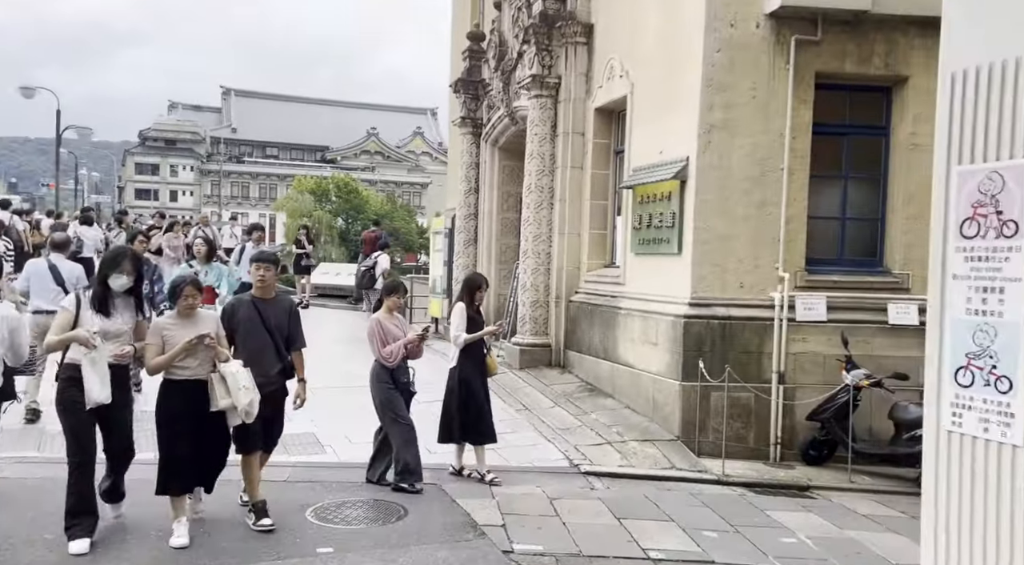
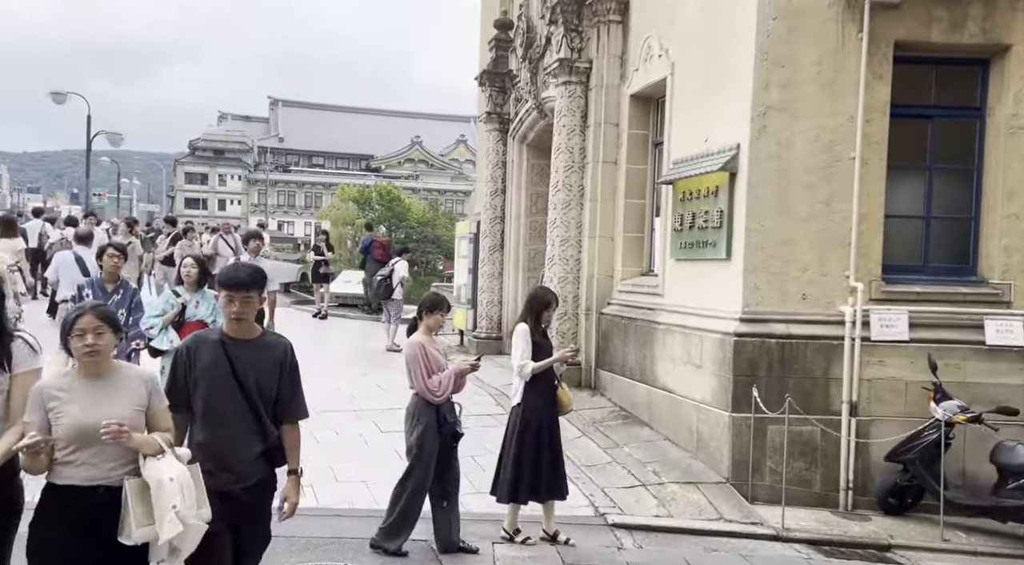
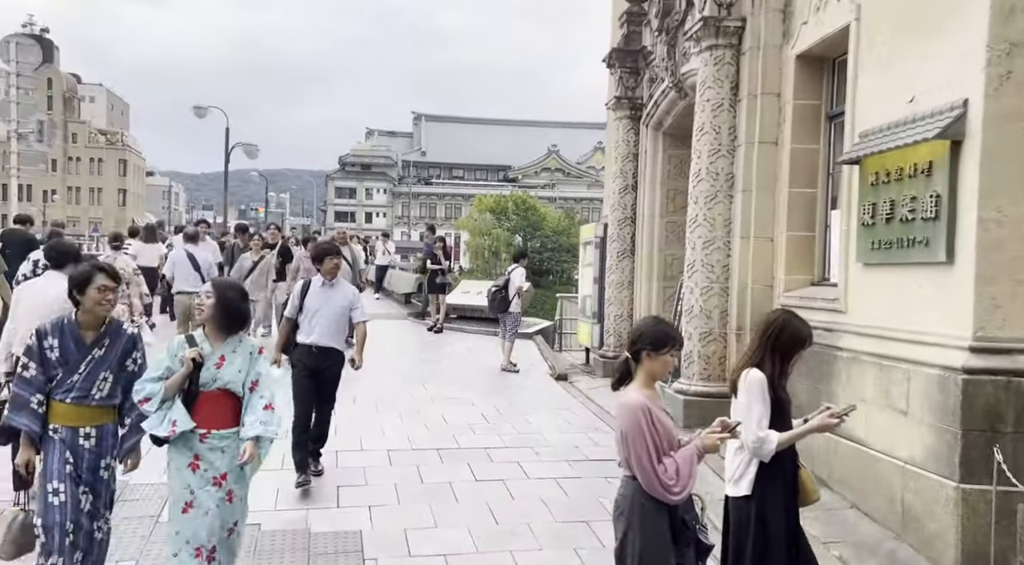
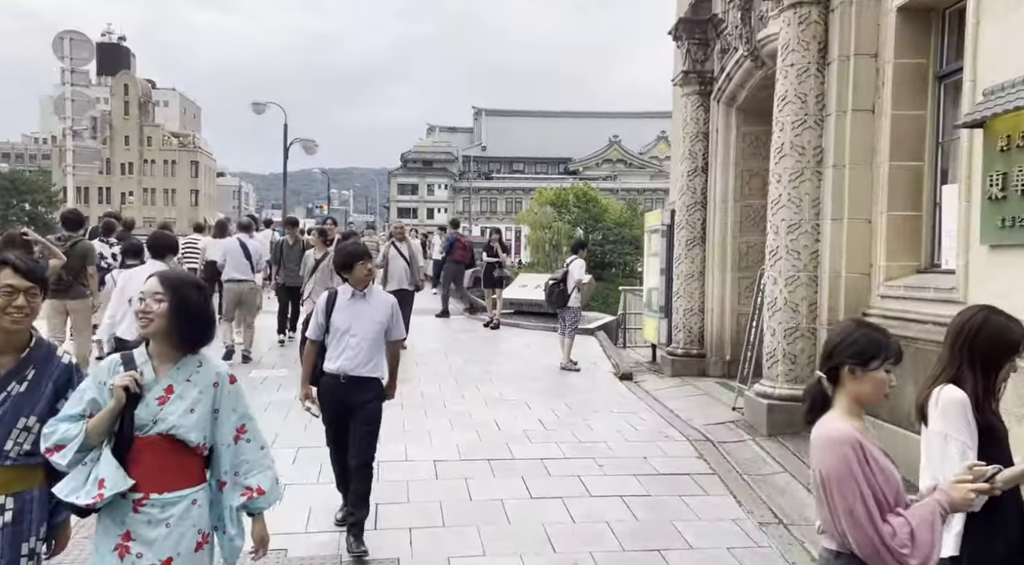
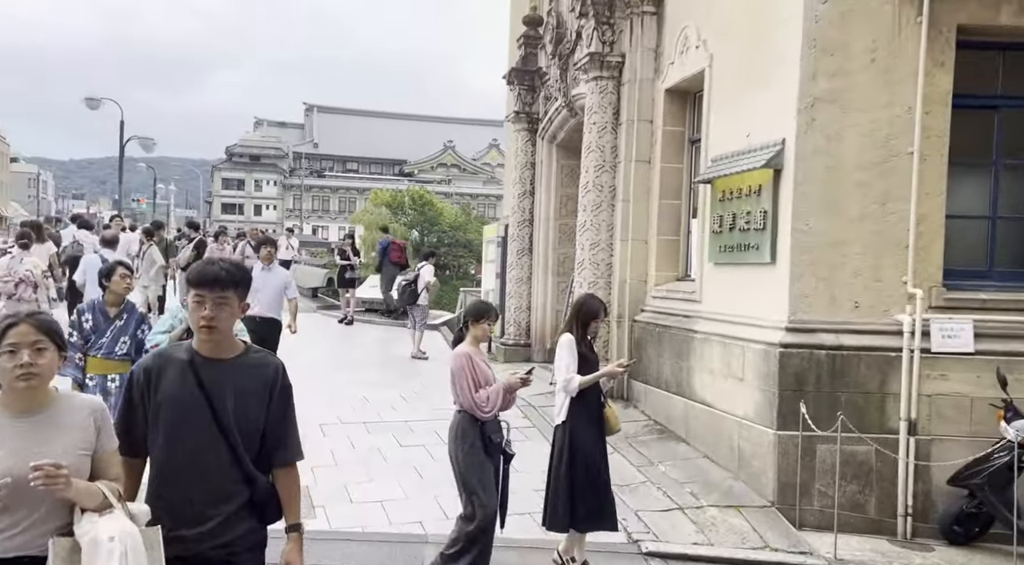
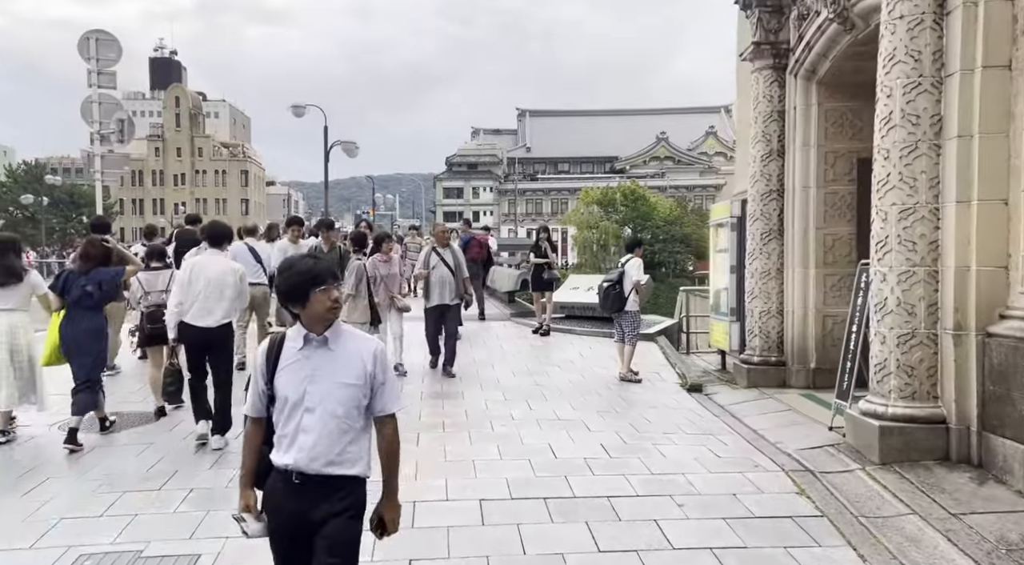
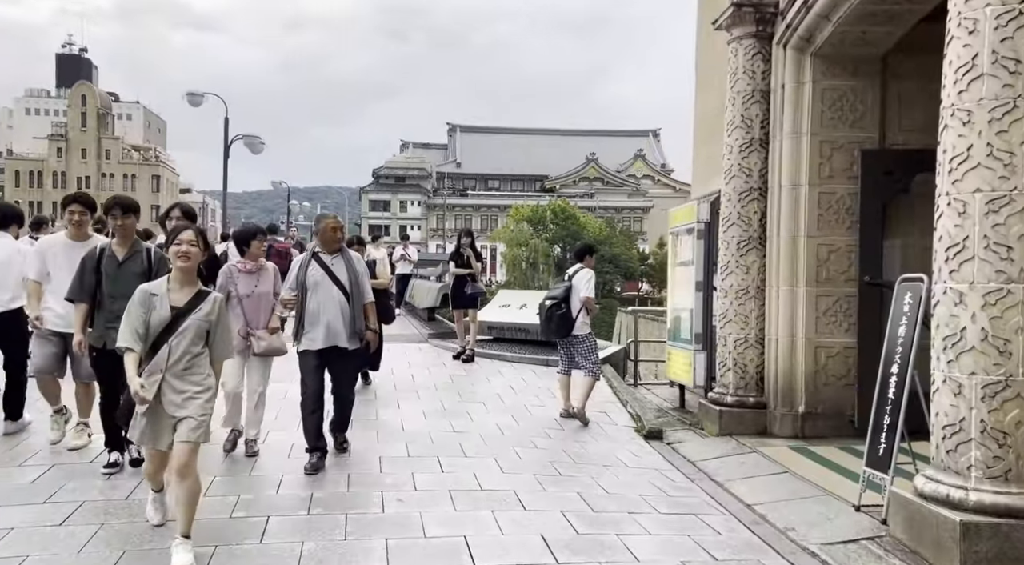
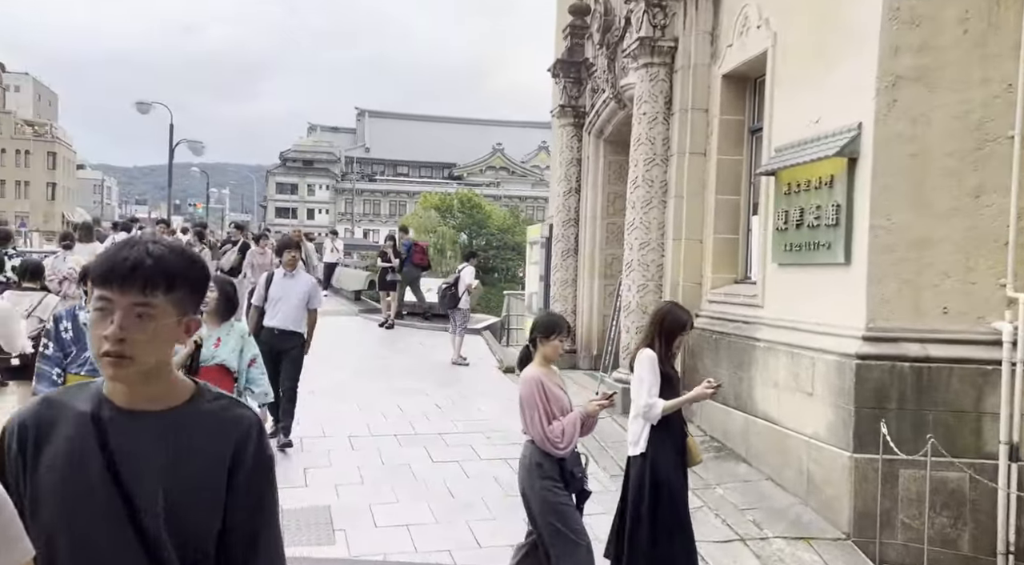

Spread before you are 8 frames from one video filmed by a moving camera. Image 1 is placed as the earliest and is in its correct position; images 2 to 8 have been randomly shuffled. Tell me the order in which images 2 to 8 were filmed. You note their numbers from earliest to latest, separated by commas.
2, 5, 8, 3, 4, 6, 7
